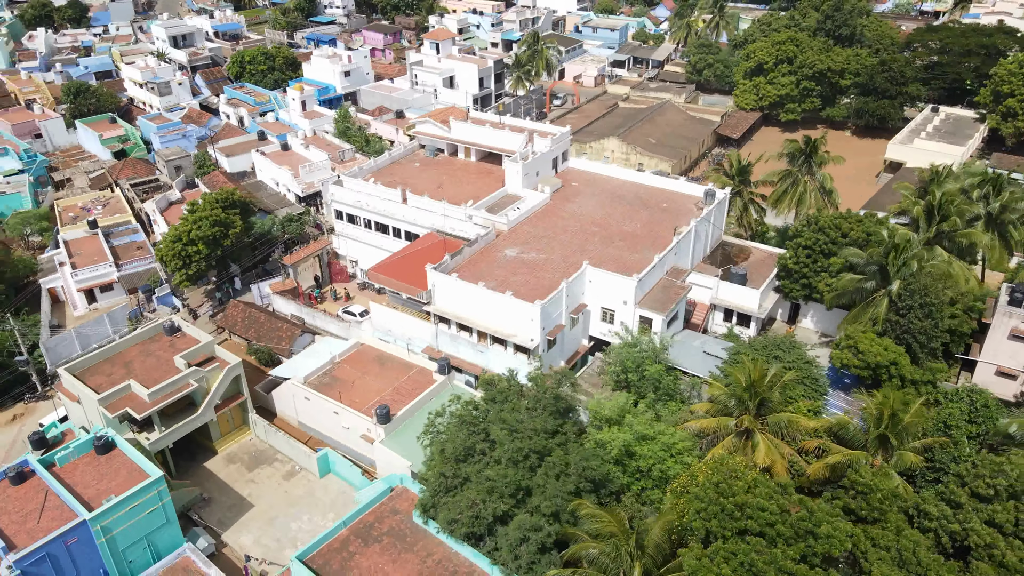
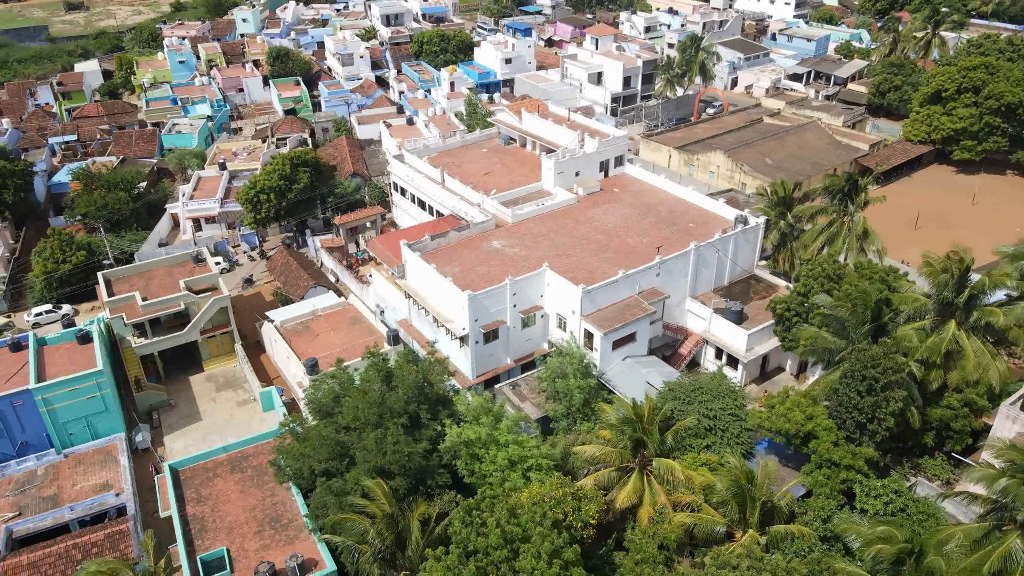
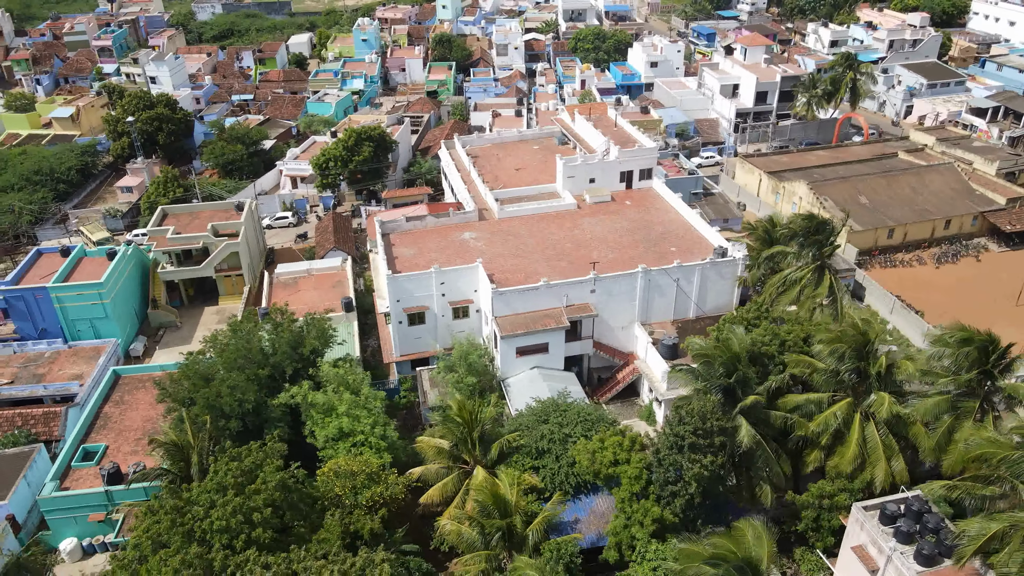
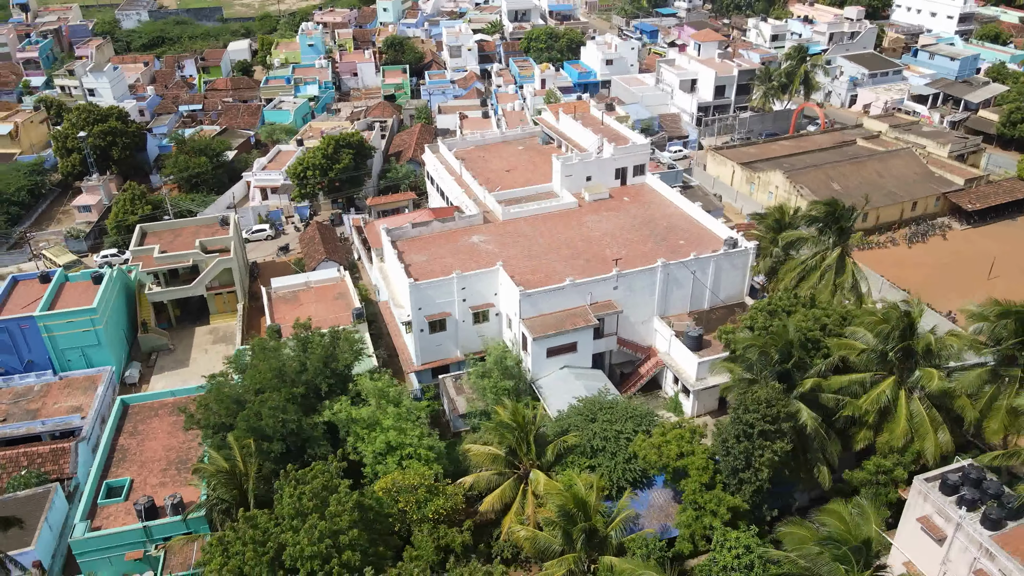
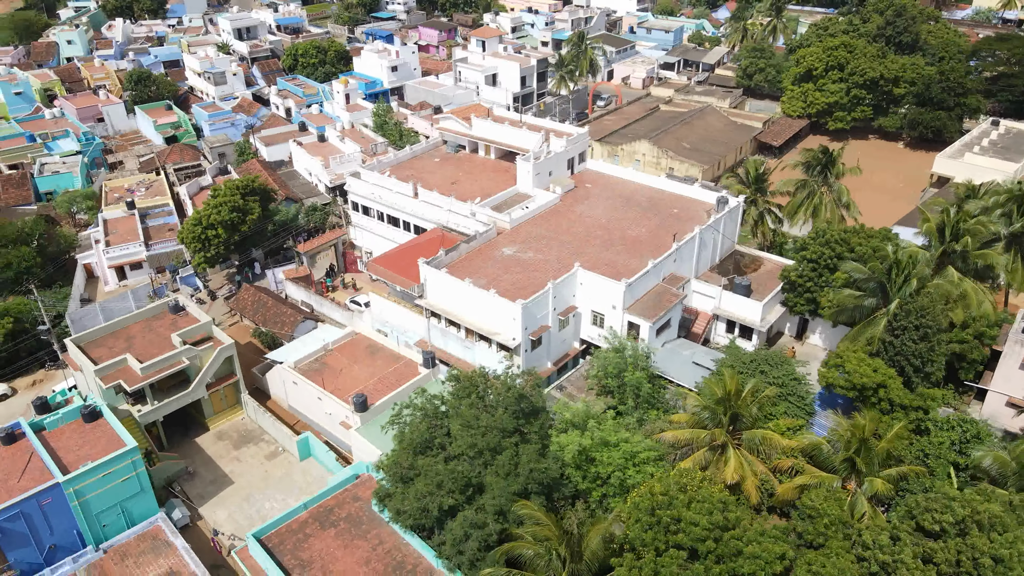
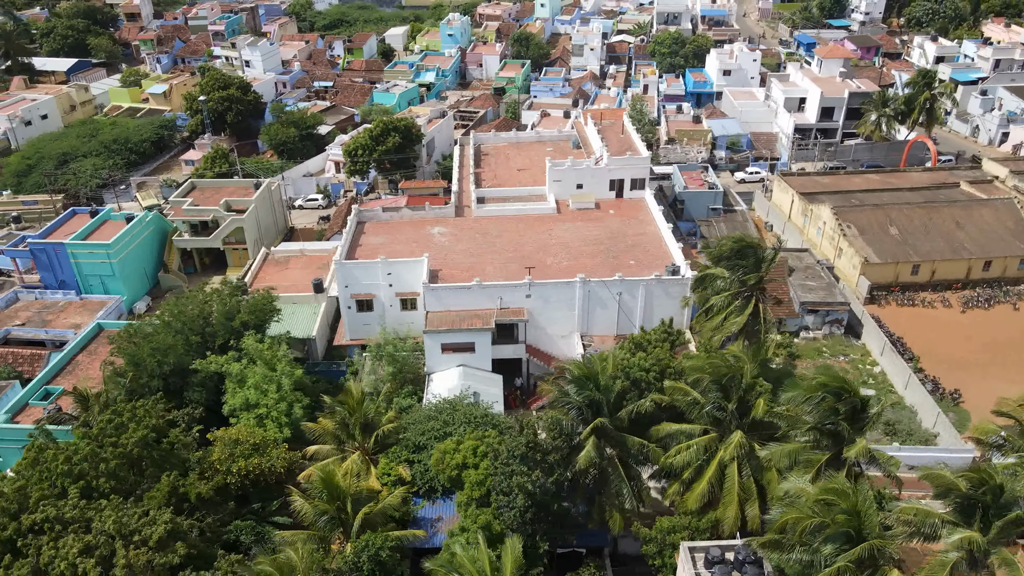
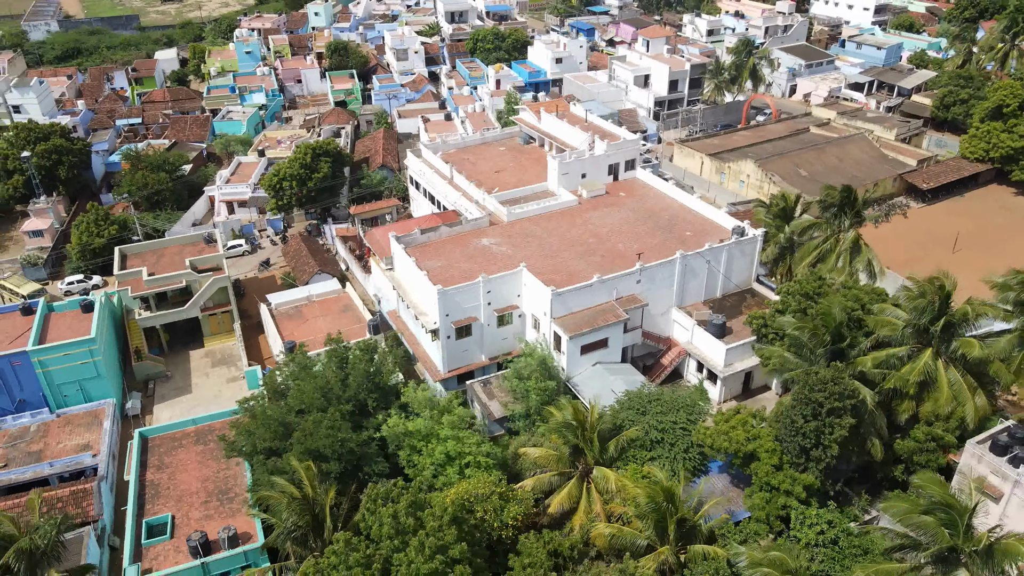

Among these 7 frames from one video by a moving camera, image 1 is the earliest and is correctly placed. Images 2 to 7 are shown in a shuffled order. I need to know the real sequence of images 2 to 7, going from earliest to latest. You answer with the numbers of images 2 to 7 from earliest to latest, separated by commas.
5, 2, 7, 4, 3, 6
